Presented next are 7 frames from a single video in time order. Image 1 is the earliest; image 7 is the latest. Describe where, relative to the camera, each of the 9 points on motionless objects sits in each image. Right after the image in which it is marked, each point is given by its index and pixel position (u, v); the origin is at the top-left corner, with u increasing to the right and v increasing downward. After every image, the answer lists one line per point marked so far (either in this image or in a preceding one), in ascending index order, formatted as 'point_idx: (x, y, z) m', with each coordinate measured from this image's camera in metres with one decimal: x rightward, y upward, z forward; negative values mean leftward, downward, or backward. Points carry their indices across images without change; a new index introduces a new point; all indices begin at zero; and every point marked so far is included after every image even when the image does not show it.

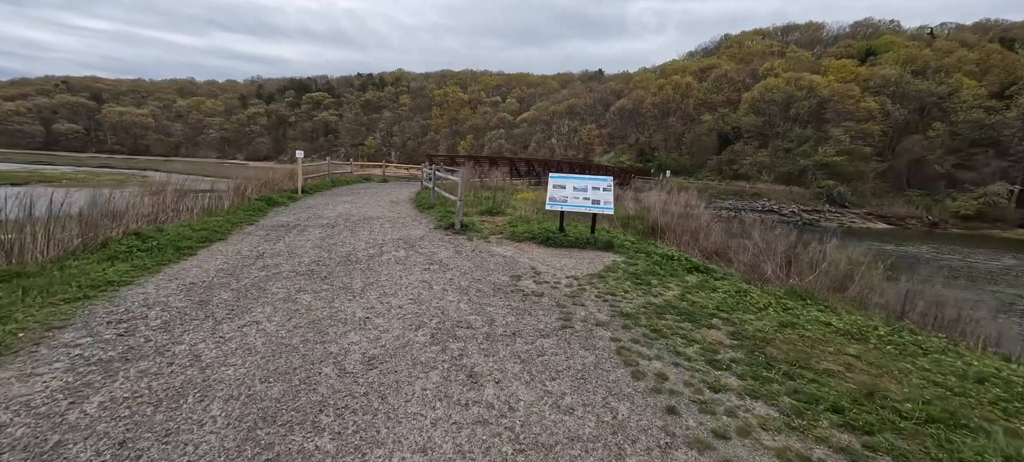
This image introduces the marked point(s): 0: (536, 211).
0: (+0.6, +0.5, +12.4) m
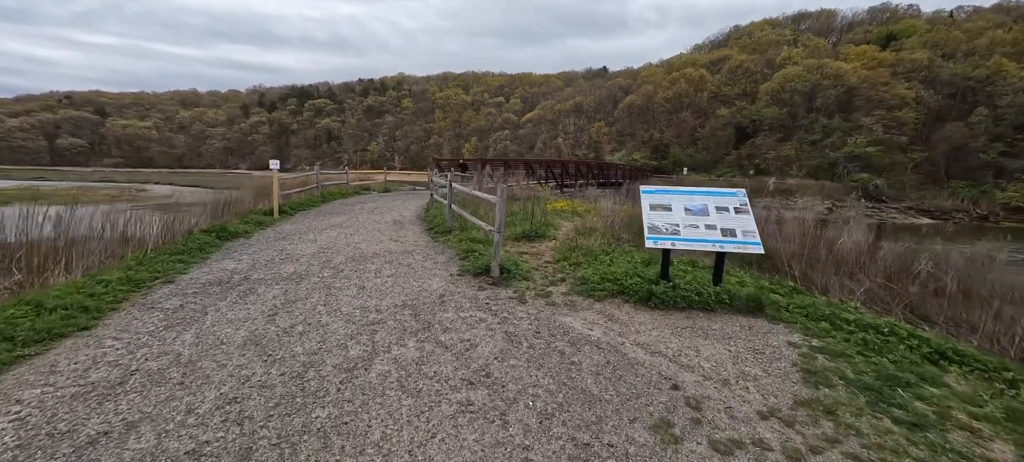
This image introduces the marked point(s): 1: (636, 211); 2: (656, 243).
0: (+1.5, -0.1, +8.9) m
1: (+2.9, +0.5, +11.9) m
2: (+1.7, -0.2, +5.4) m
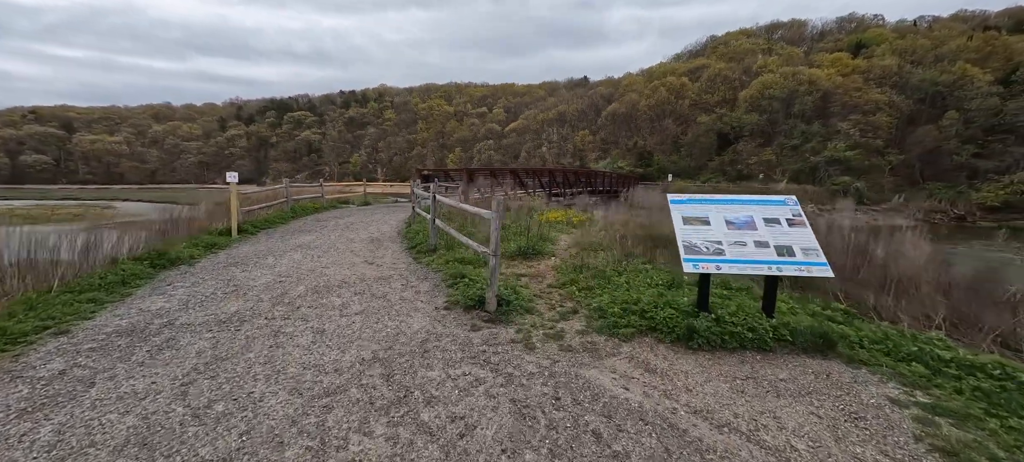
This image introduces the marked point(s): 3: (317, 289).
0: (+1.4, -0.4, +7.8) m
1: (+2.7, +0.2, +10.9) m
2: (+1.7, -0.3, +4.3) m
3: (-2.4, -0.7, +5.6) m
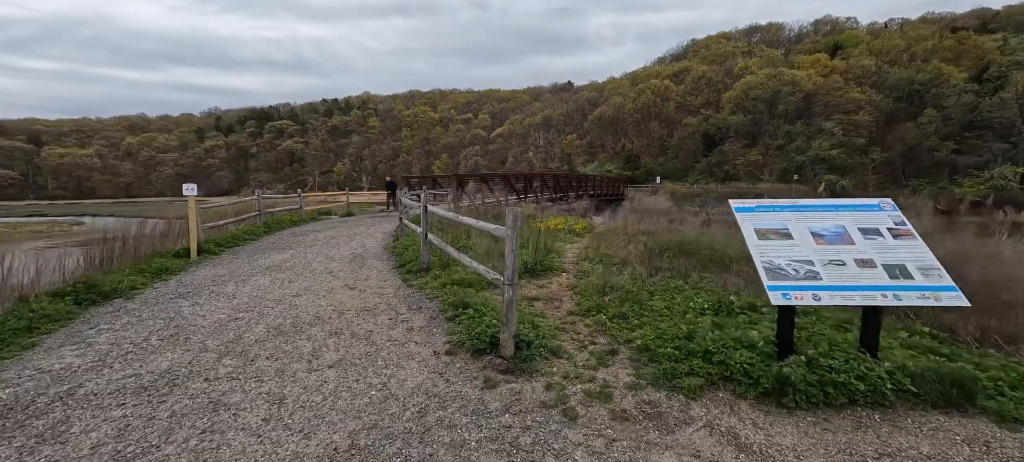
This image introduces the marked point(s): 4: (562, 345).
0: (+1.5, -0.6, +6.7) m
1: (+2.7, +0.1, +9.8) m
2: (+1.9, -0.5, +3.2) m
3: (-2.2, -0.9, +4.4) m
4: (+0.4, -1.0, +4.2) m
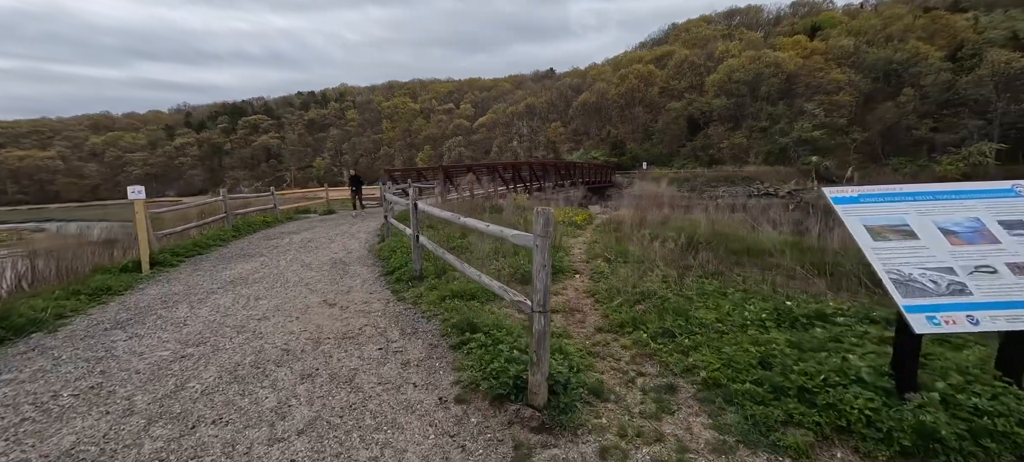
0: (+1.6, -0.5, +5.8) m
1: (+2.7, +0.2, +9.0) m
2: (+2.1, -0.4, +2.3) m
3: (-2.0, -1.0, +3.4) m
4: (+0.6, -1.0, +3.3) m
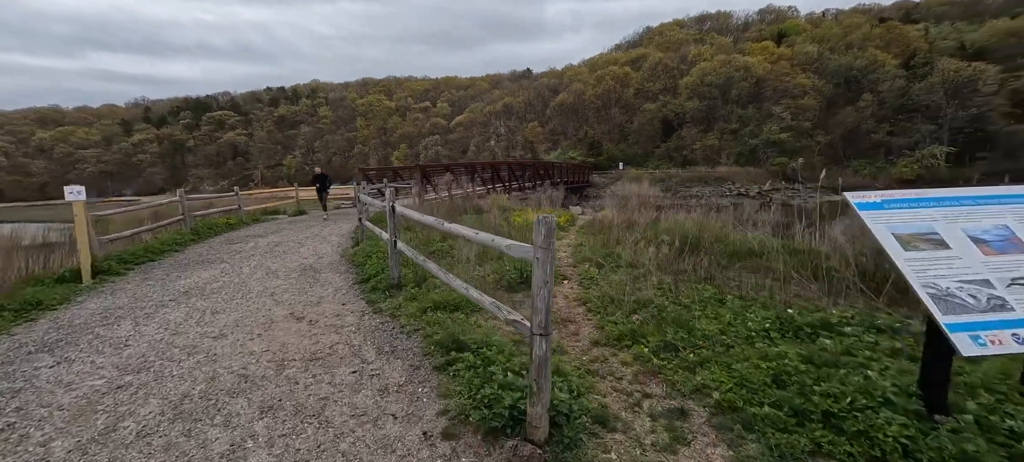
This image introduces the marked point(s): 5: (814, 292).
0: (+1.4, -0.5, +5.5) m
1: (+2.3, +0.2, +8.7) m
2: (+2.1, -0.5, +2.1) m
3: (-2.1, -1.1, +3.0) m
4: (+0.6, -1.1, +2.9) m
5: (+3.4, -0.7, +5.3) m
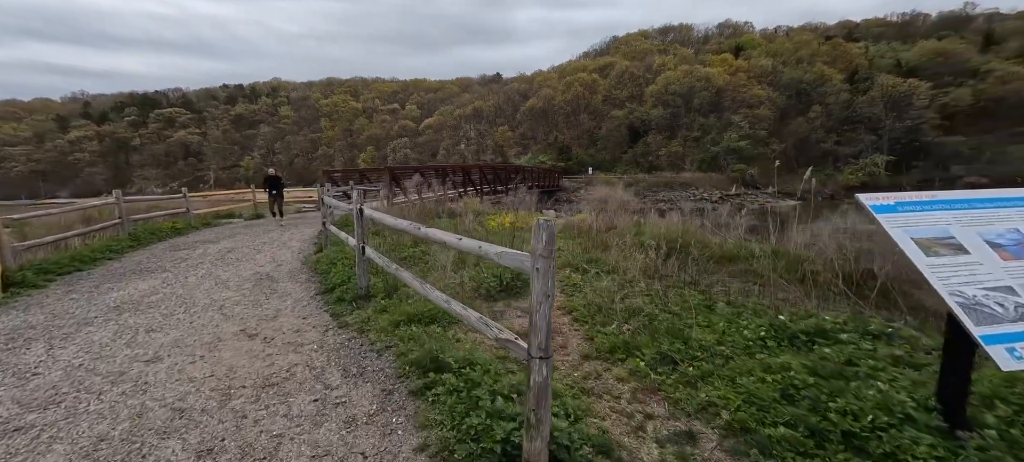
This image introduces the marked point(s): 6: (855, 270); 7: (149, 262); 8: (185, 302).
0: (+1.2, -0.6, +5.2) m
1: (+1.9, +0.1, +8.5) m
2: (+2.1, -0.5, +1.8) m
3: (-2.1, -1.1, +2.4) m
4: (+0.5, -1.1, +2.6) m
5: (+3.2, -0.7, +5.2) m
6: (+4.2, -0.5, +5.7) m
7: (-5.5, -0.5, +7.1) m
8: (-3.4, -0.8, +4.9) m
